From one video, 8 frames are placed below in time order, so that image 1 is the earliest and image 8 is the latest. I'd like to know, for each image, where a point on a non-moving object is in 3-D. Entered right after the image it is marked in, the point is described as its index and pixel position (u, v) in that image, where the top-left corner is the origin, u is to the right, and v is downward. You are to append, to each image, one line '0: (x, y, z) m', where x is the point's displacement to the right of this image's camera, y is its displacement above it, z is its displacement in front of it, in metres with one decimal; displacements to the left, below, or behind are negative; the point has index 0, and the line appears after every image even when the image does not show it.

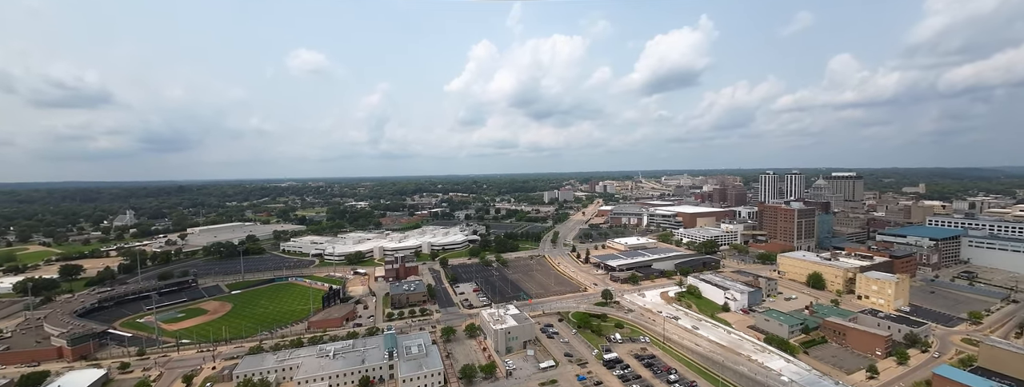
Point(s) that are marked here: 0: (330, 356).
0: (-9.6, -8.6, +19.6) m
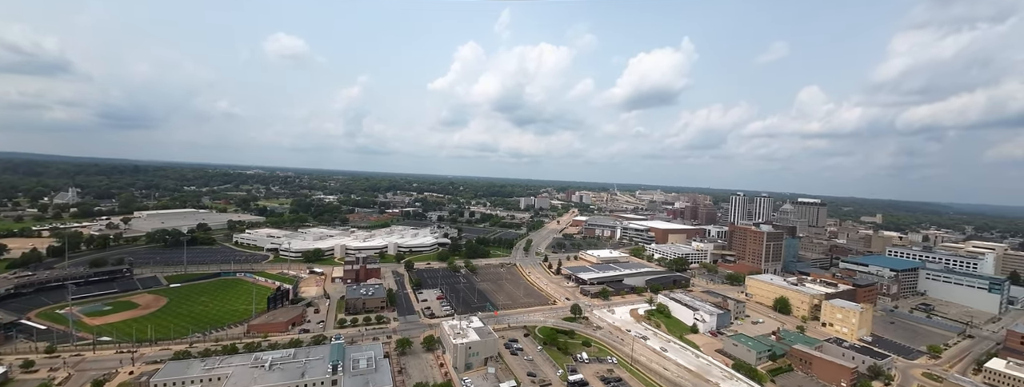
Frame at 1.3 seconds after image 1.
0: (-11.6, -8.2, +17.5) m
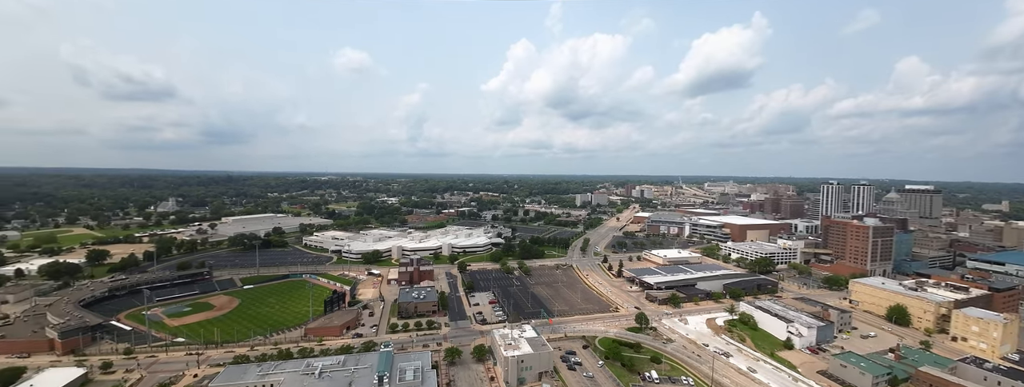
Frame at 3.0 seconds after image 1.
0: (-9.1, -8.4, +17.1) m
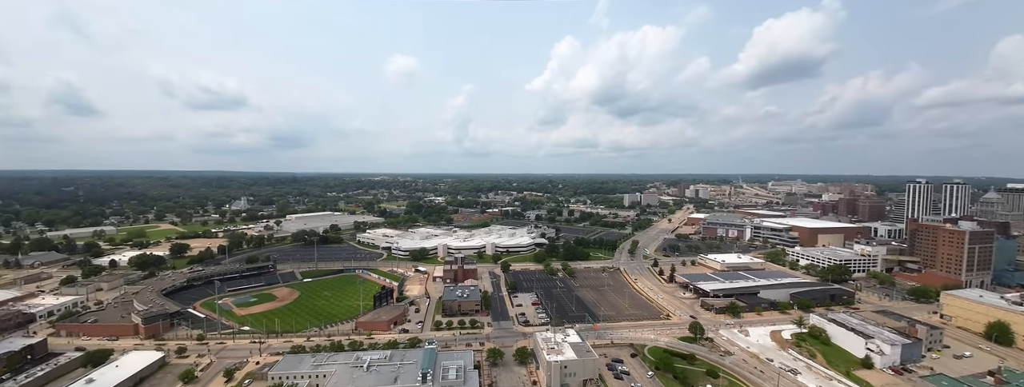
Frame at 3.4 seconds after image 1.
0: (-7.1, -8.4, +17.7) m
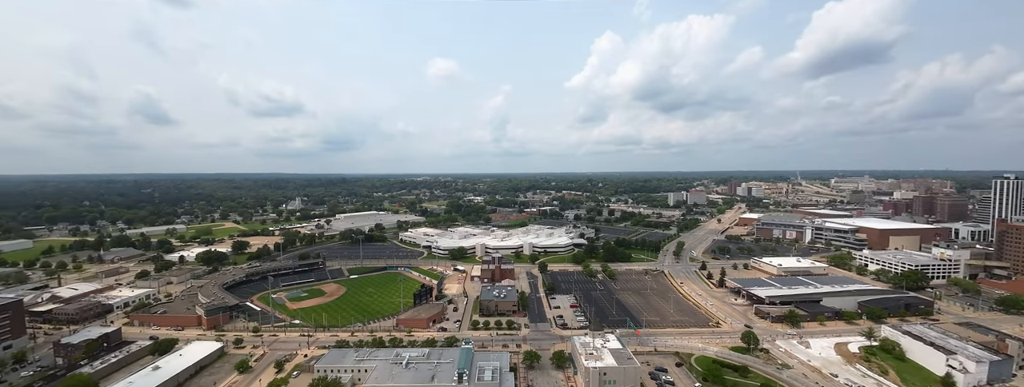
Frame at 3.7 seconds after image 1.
0: (-5.3, -8.4, +18.0) m
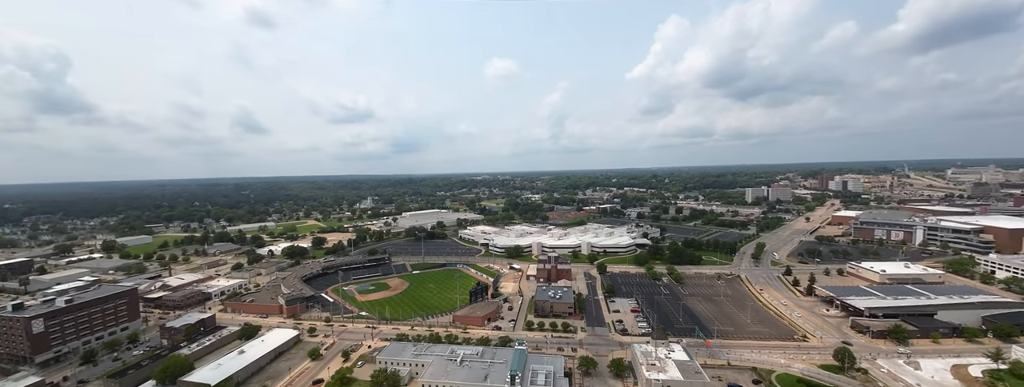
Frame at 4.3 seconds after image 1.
0: (-2.7, -8.3, +18.1) m
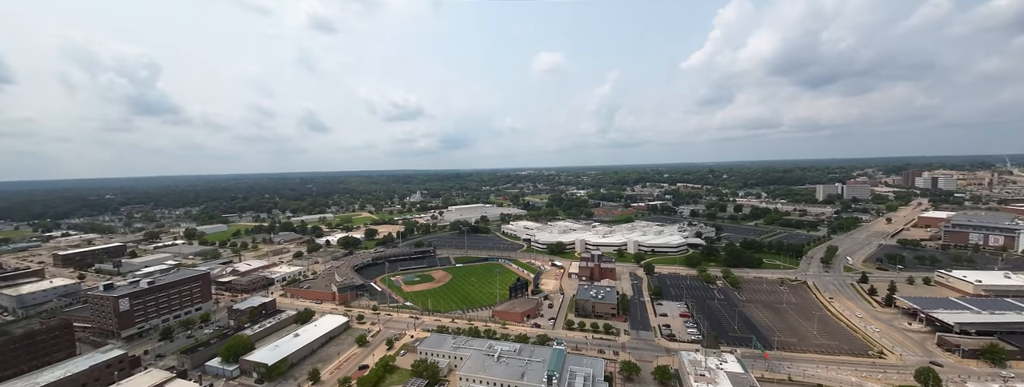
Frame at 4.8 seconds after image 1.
0: (-0.9, -8.1, +18.1) m
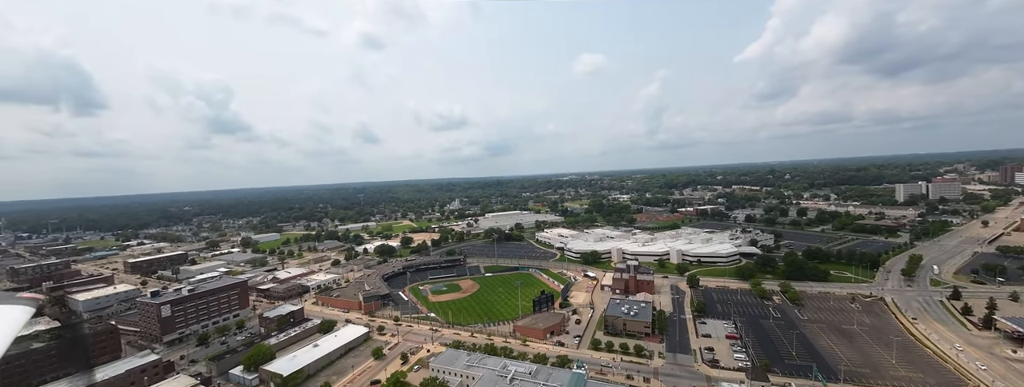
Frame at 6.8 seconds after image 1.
0: (-0.2, -8.5, +16.7) m
